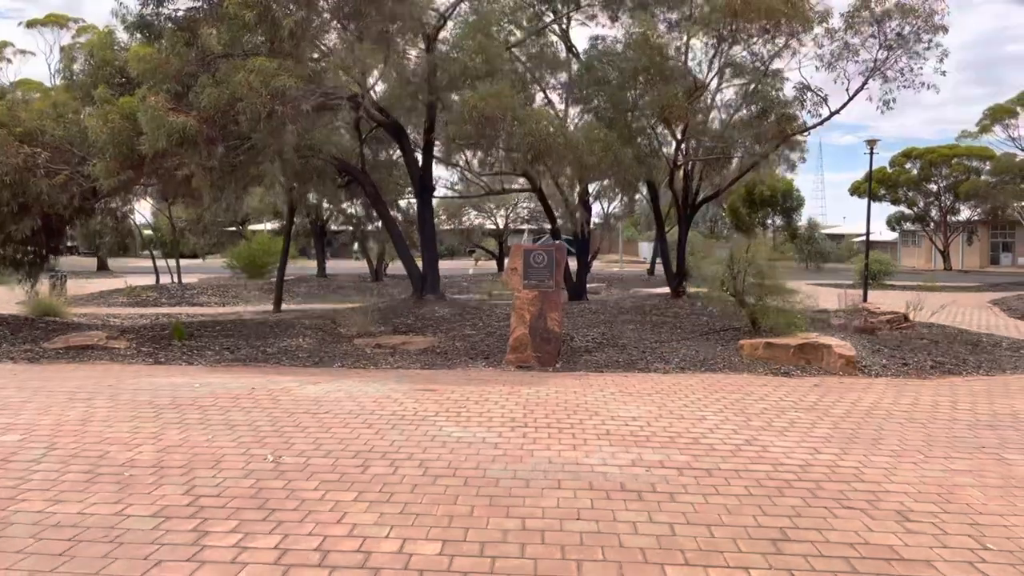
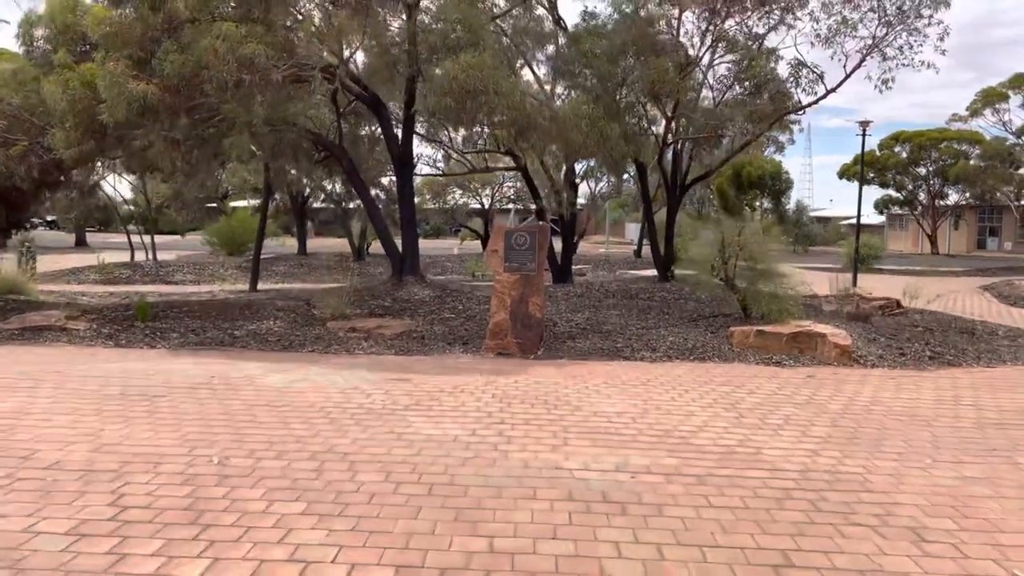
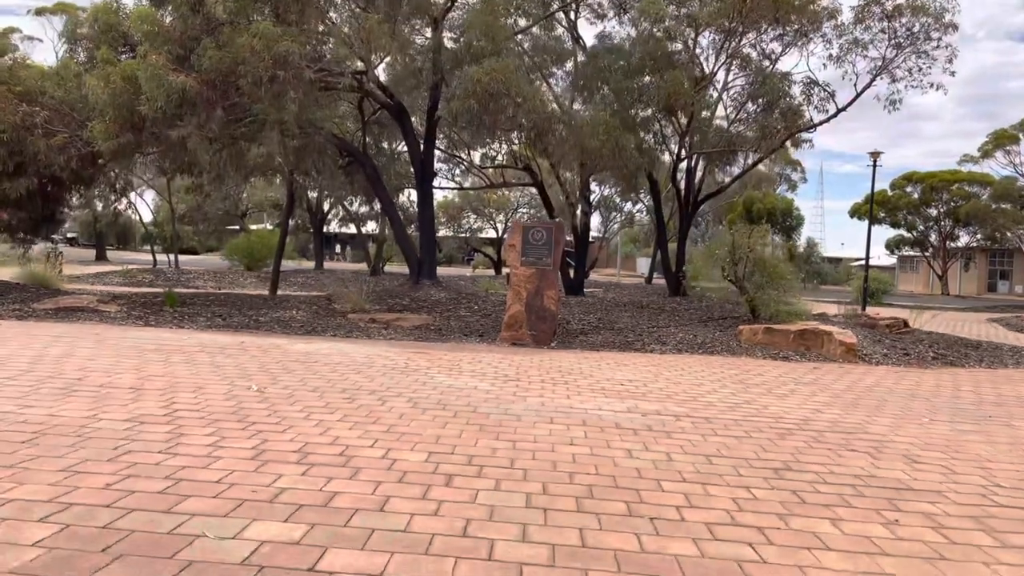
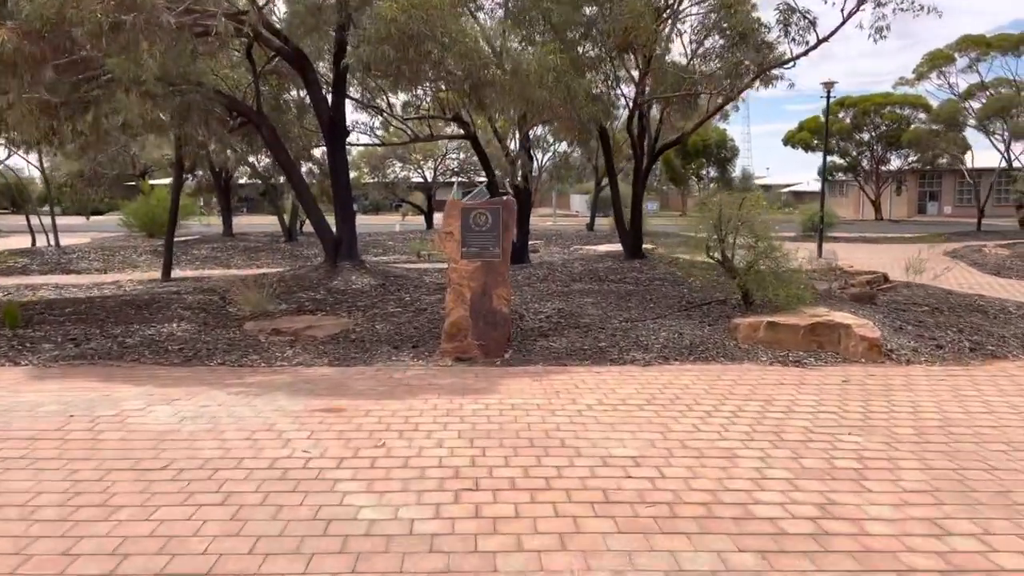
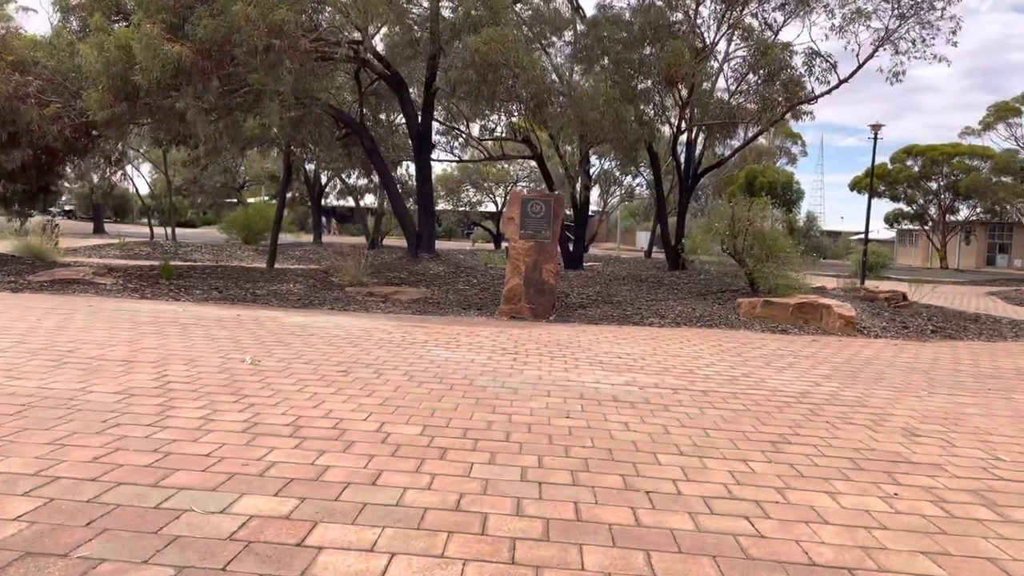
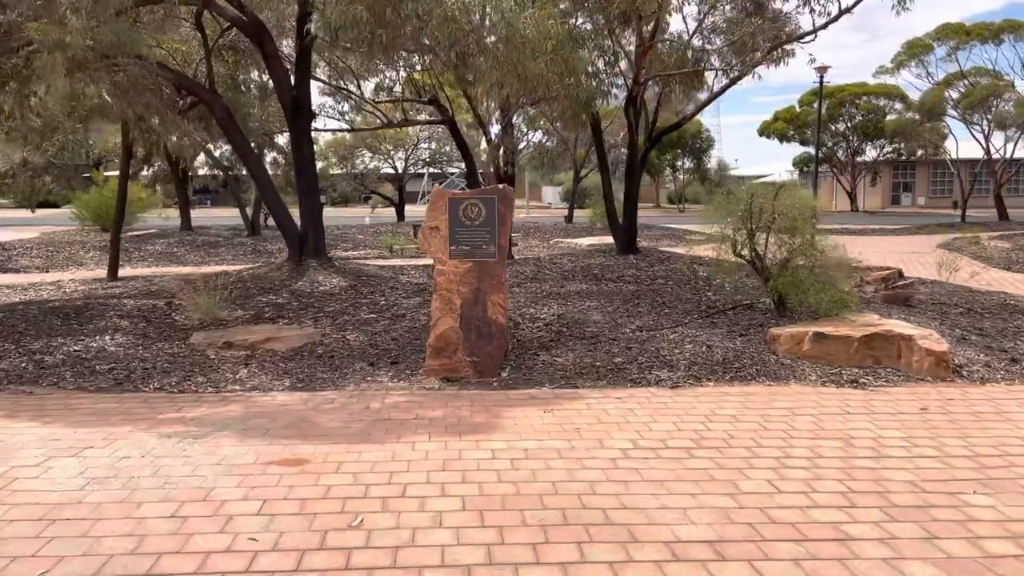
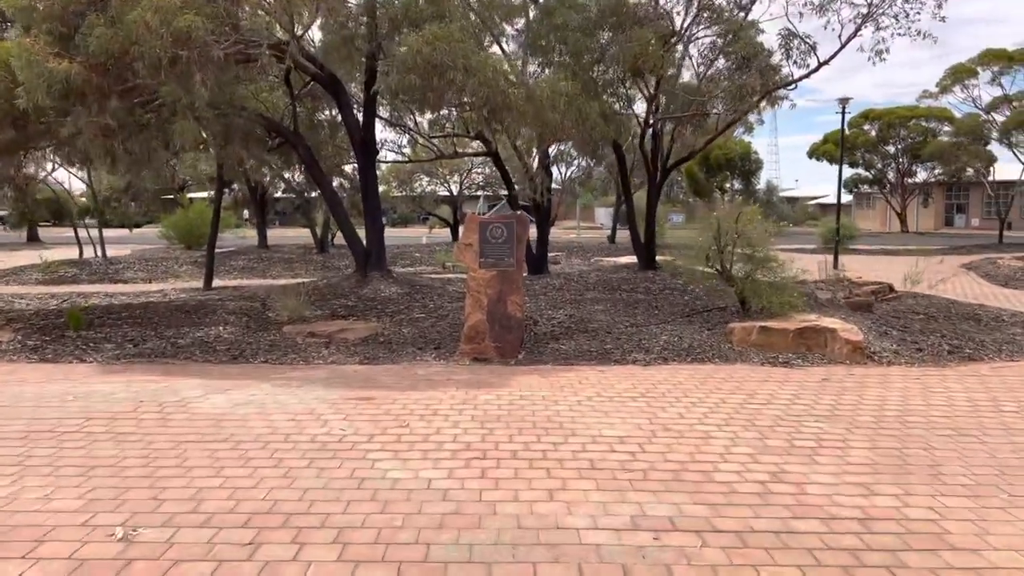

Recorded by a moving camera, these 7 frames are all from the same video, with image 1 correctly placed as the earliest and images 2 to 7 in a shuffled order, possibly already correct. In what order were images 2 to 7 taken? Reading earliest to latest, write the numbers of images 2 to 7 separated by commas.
3, 5, 2, 7, 4, 6
